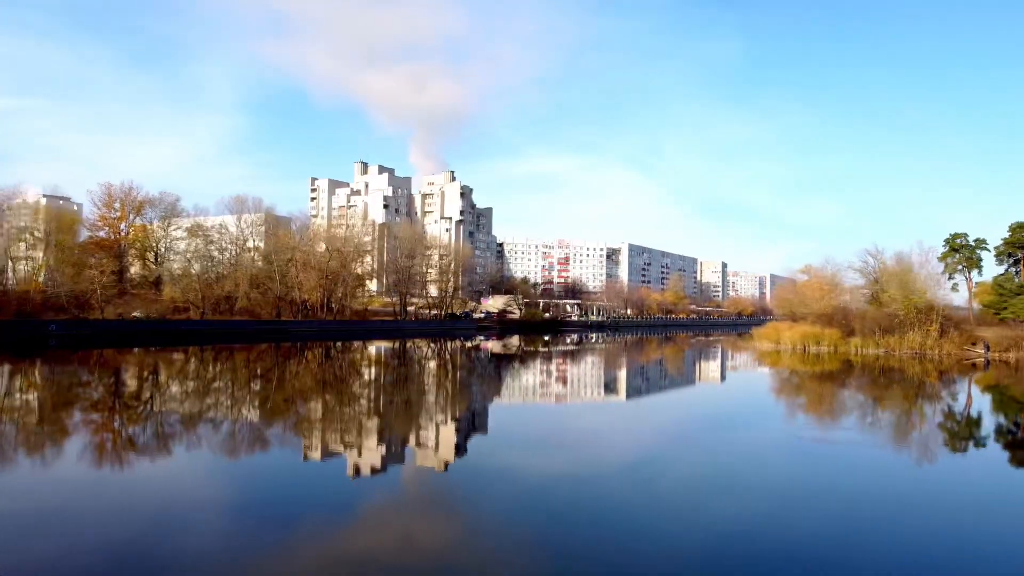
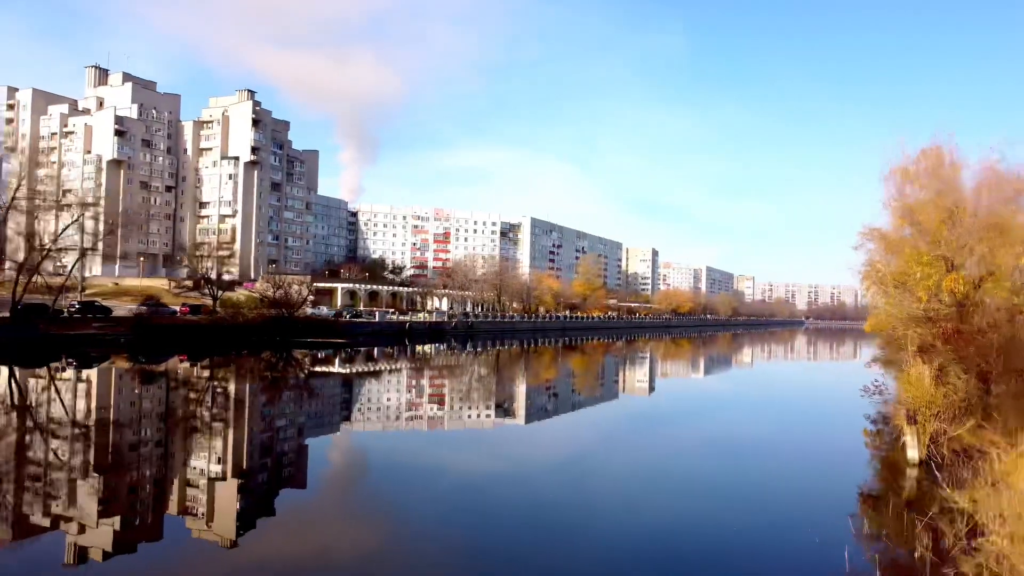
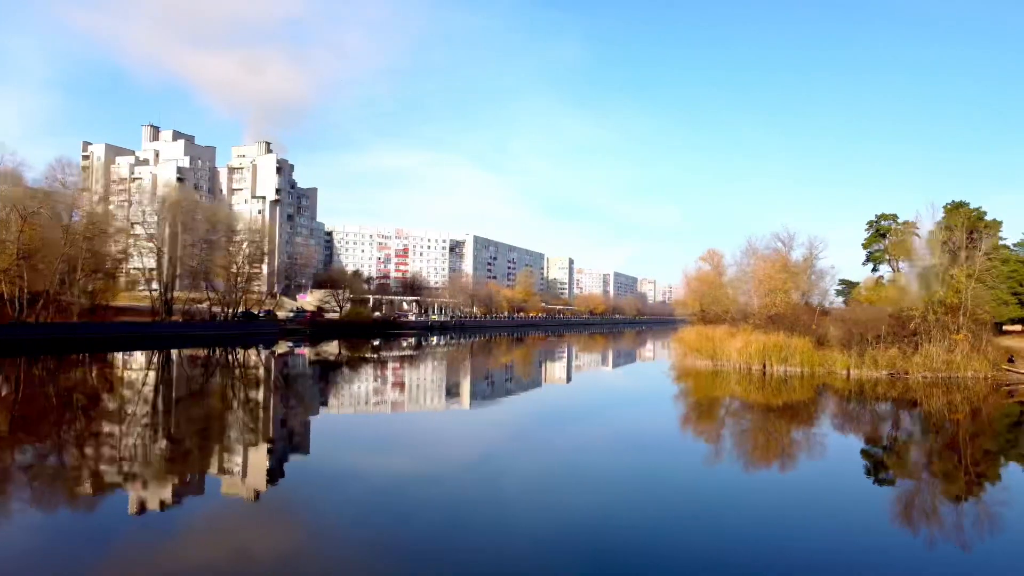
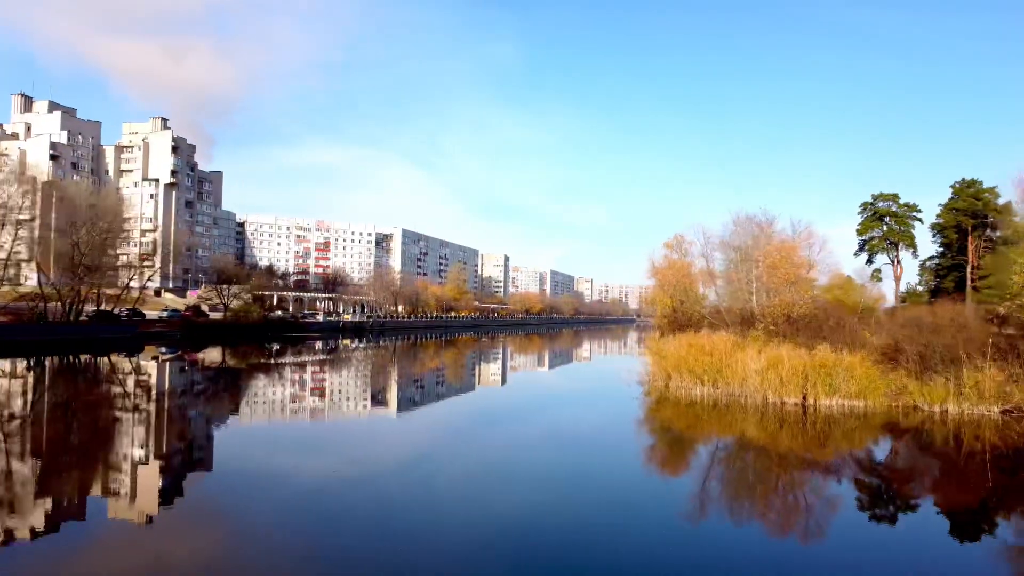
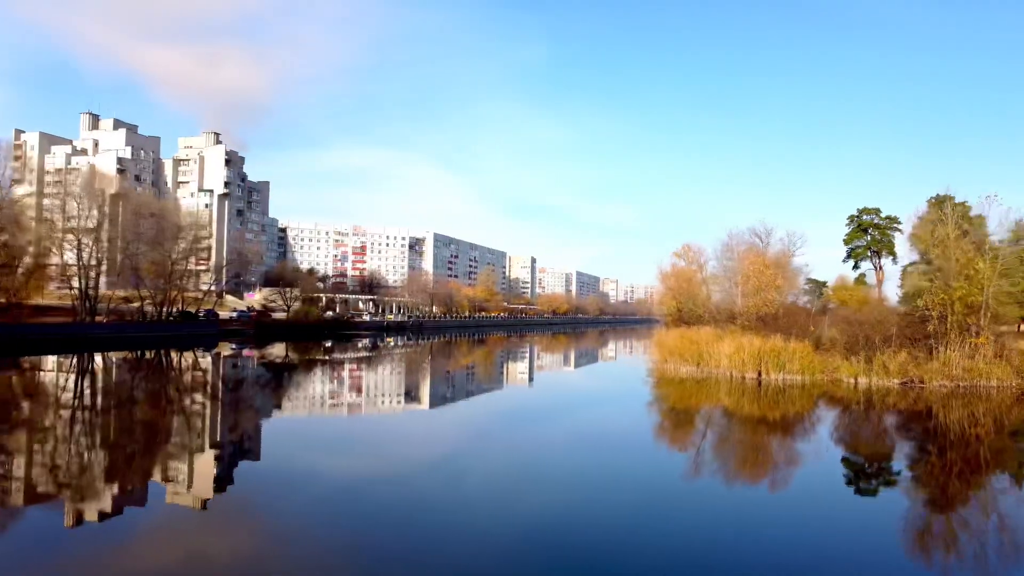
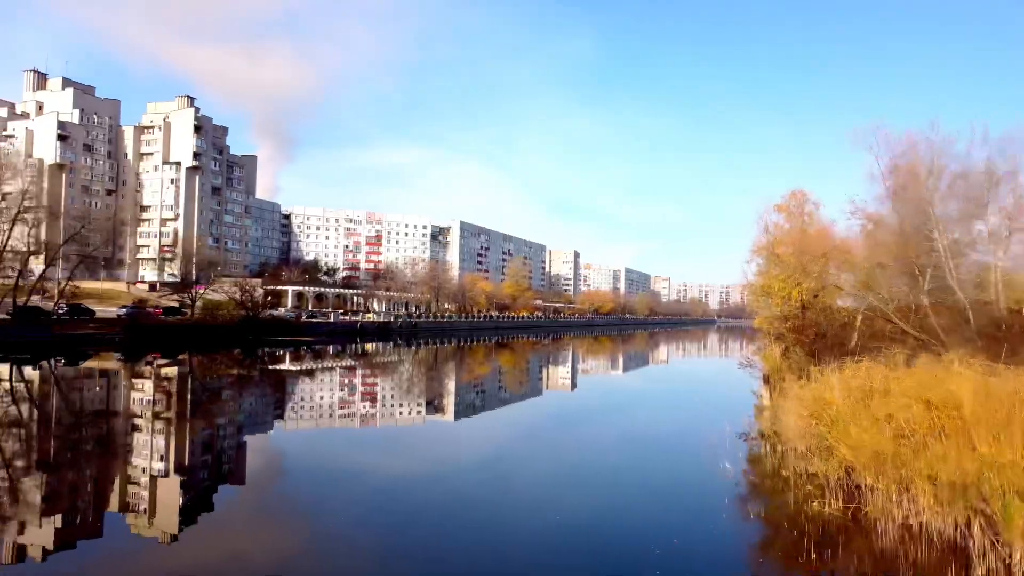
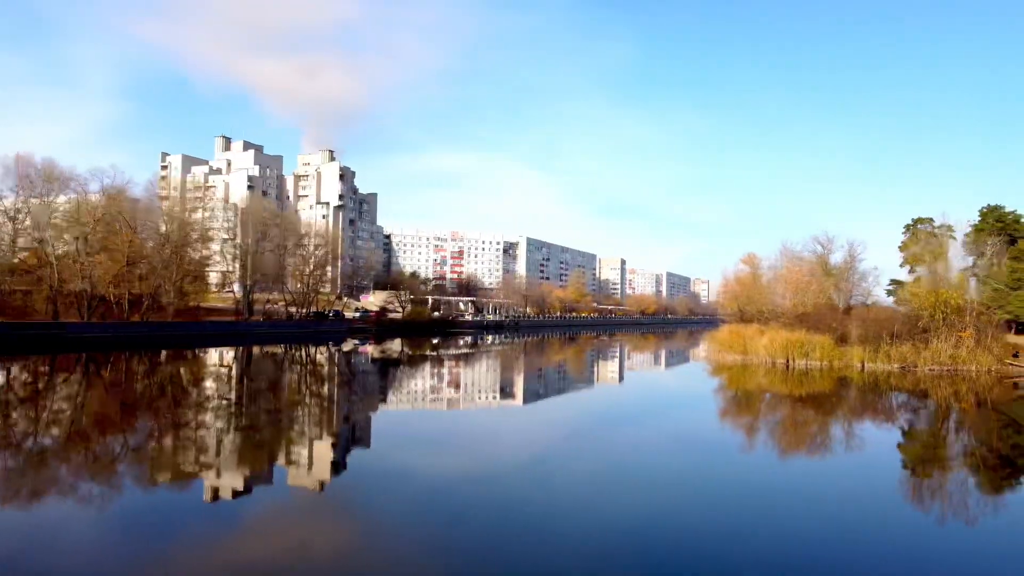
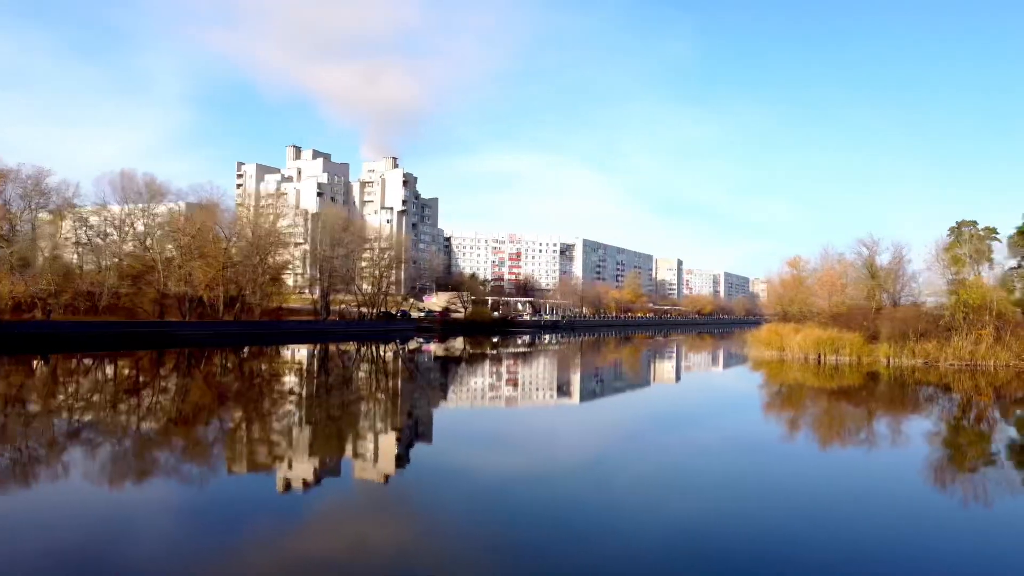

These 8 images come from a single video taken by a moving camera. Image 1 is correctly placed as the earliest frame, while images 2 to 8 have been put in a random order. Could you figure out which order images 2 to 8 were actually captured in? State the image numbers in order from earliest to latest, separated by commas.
8, 7, 3, 5, 4, 6, 2
